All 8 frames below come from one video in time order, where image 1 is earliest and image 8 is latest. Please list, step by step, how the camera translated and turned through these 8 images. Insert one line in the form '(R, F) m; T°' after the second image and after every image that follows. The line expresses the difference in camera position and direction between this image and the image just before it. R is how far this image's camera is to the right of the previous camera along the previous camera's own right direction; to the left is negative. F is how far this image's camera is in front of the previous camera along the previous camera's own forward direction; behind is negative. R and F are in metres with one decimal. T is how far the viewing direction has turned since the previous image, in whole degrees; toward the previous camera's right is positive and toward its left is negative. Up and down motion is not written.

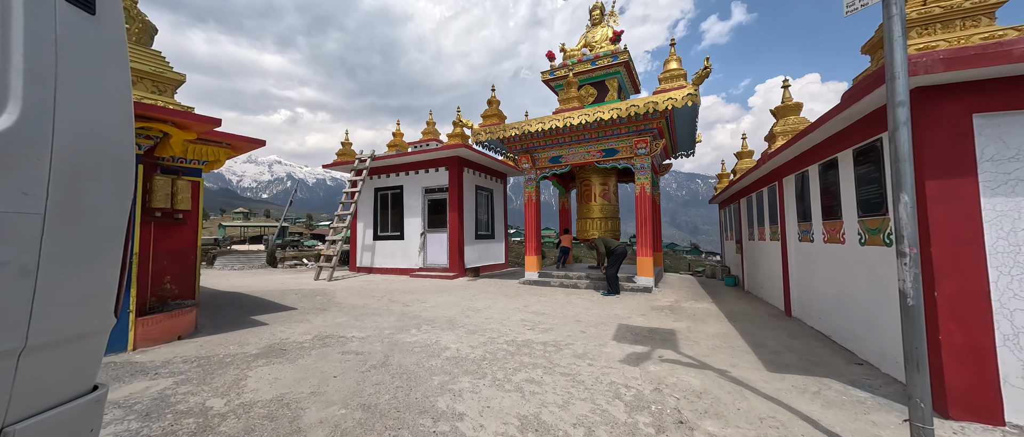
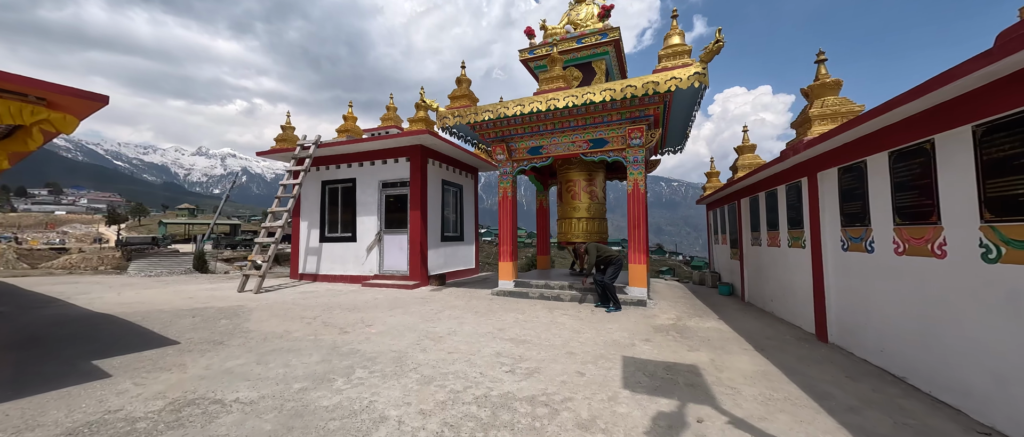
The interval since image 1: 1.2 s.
(0.0, +1.4) m; +5°
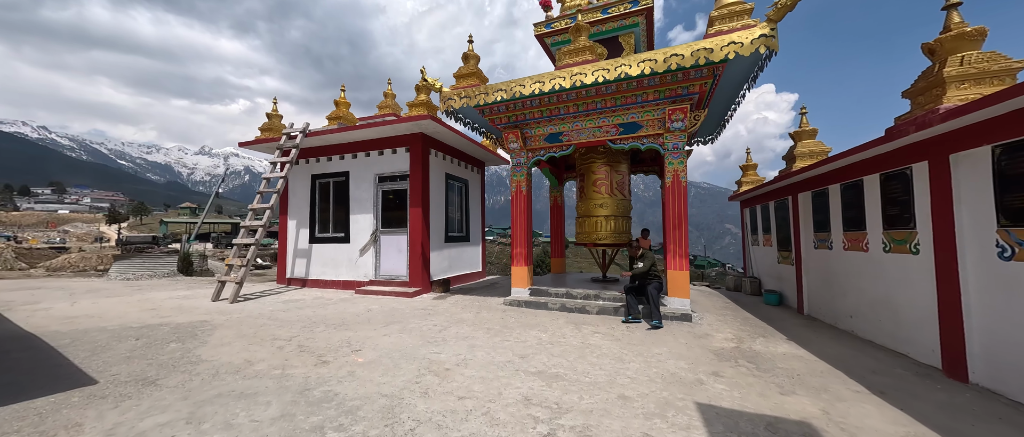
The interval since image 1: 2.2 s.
(-0.3, +1.1) m; 0°
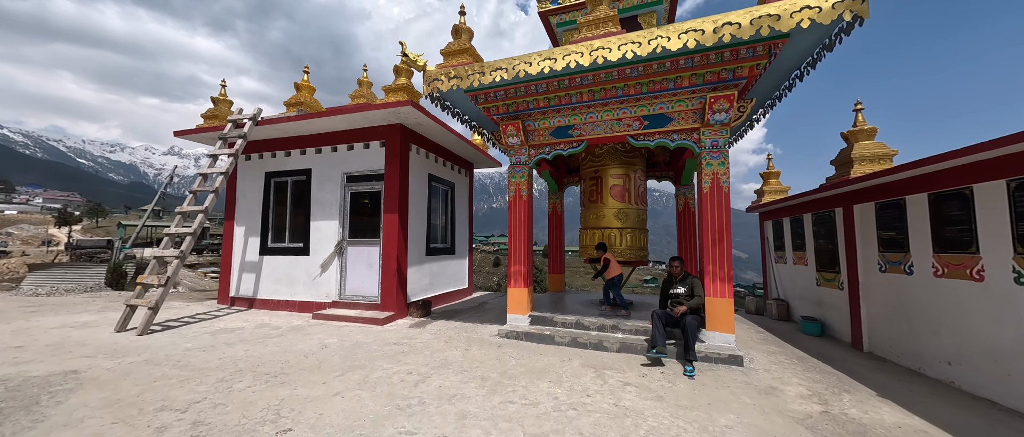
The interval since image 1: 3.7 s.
(-0.3, +1.4) m; +3°
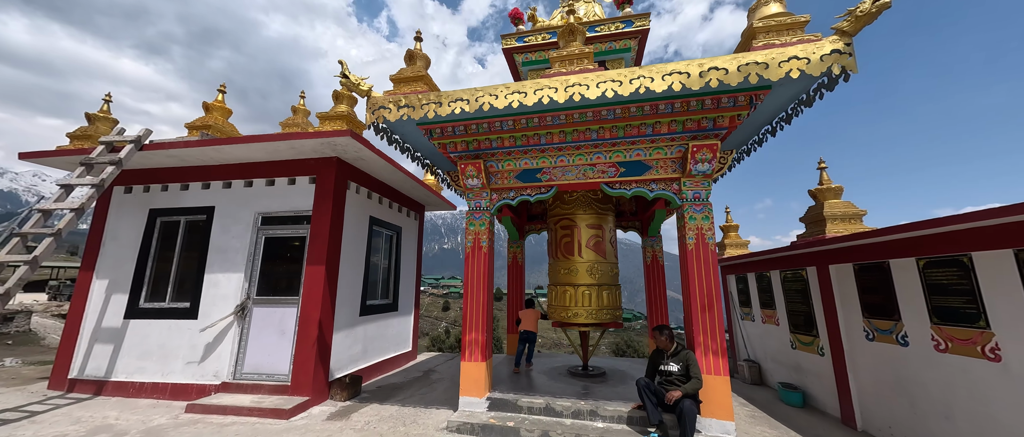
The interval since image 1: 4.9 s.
(-0.1, +0.9) m; +8°
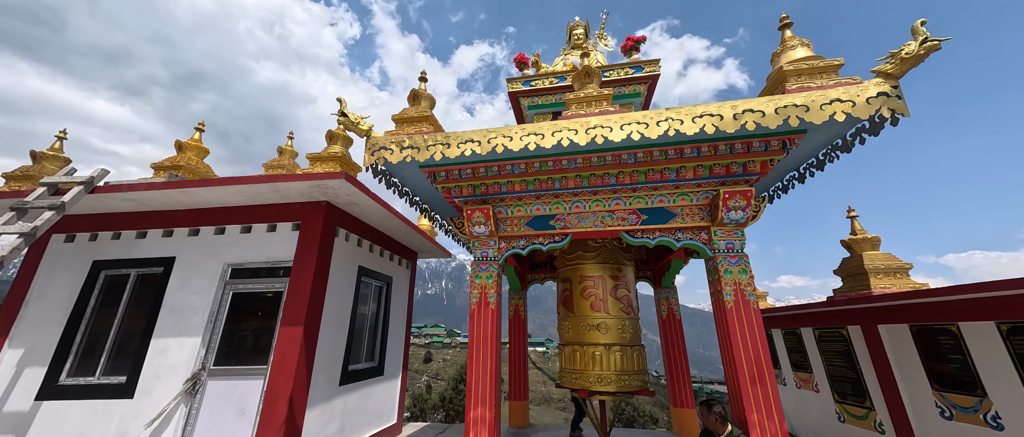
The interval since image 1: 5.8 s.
(-0.3, +0.6) m; +2°
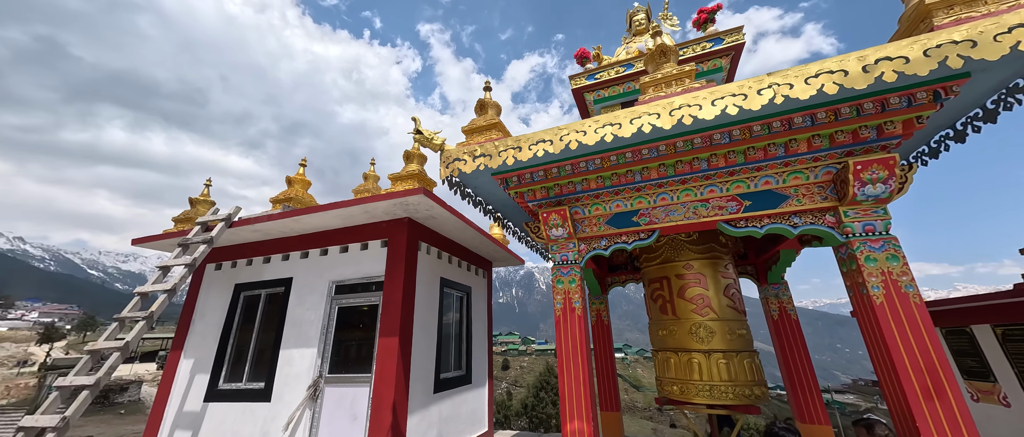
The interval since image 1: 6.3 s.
(-0.1, +0.1) m; -11°
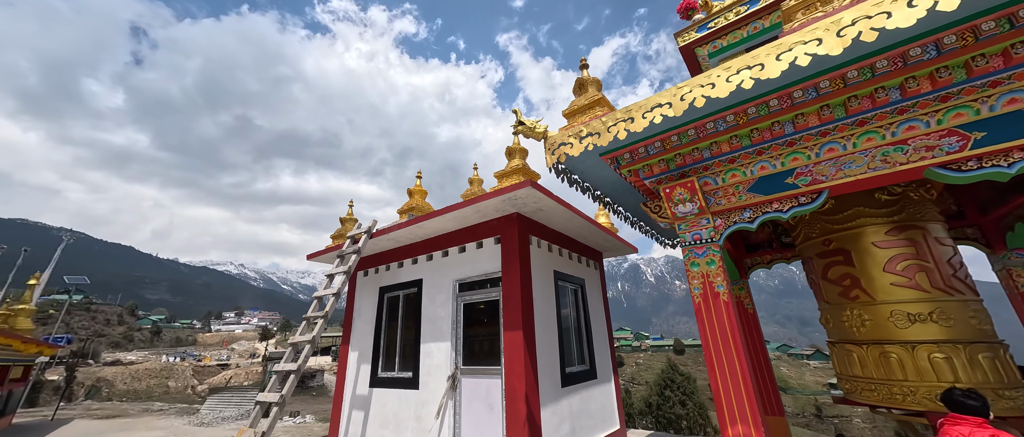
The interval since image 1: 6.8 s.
(-0.2, +0.2) m; -16°
